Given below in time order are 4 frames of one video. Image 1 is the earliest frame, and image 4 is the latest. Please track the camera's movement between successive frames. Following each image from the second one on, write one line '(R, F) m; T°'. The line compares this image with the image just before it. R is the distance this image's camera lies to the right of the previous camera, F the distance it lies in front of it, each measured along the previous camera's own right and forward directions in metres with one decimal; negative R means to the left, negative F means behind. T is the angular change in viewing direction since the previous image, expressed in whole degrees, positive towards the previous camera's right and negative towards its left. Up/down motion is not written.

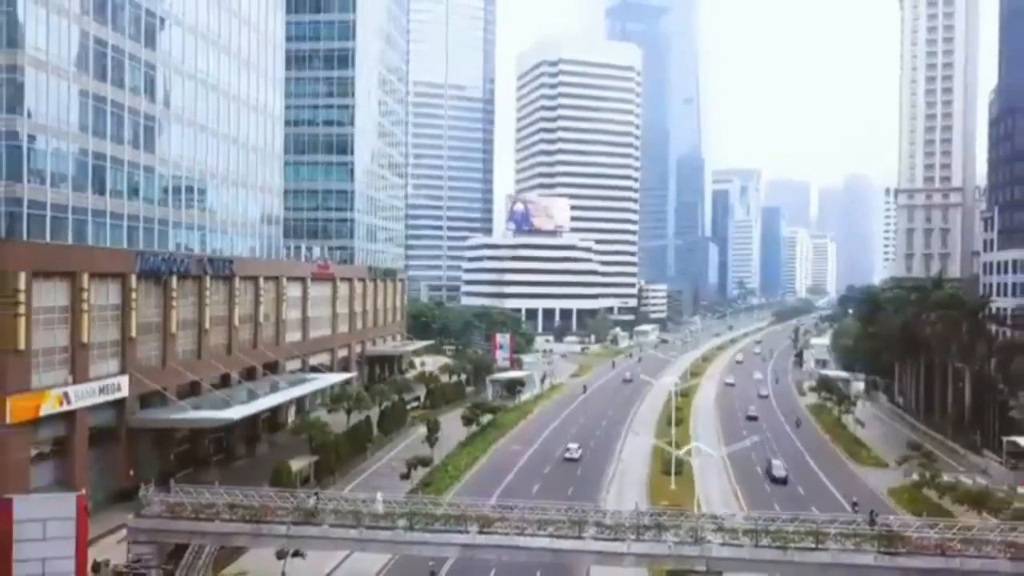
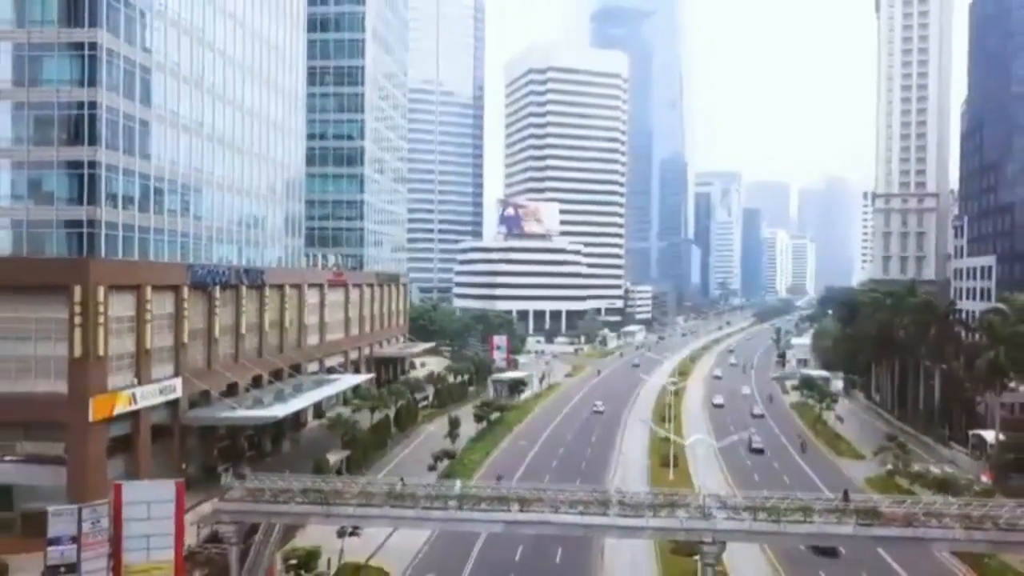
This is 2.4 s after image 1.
(-1.9, -5.0) m; +1°
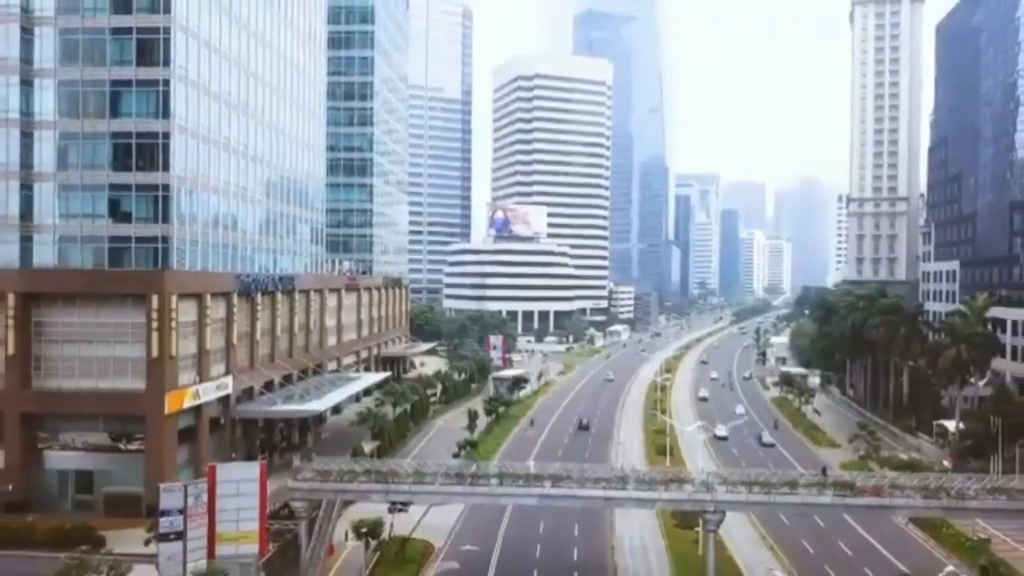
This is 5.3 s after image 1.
(-2.3, -6.0) m; +1°
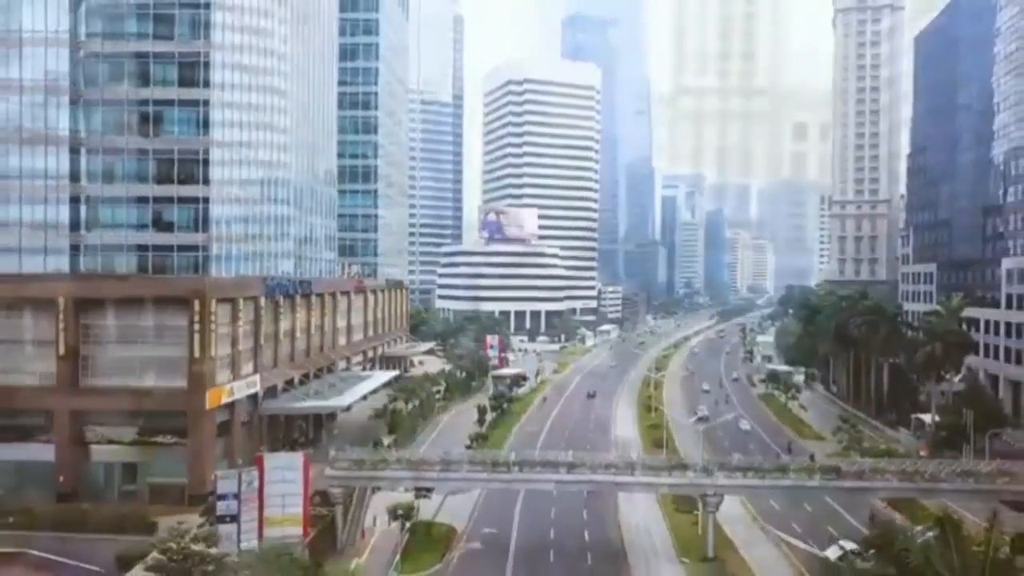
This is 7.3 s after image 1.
(-1.6, -4.1) m; +1°
